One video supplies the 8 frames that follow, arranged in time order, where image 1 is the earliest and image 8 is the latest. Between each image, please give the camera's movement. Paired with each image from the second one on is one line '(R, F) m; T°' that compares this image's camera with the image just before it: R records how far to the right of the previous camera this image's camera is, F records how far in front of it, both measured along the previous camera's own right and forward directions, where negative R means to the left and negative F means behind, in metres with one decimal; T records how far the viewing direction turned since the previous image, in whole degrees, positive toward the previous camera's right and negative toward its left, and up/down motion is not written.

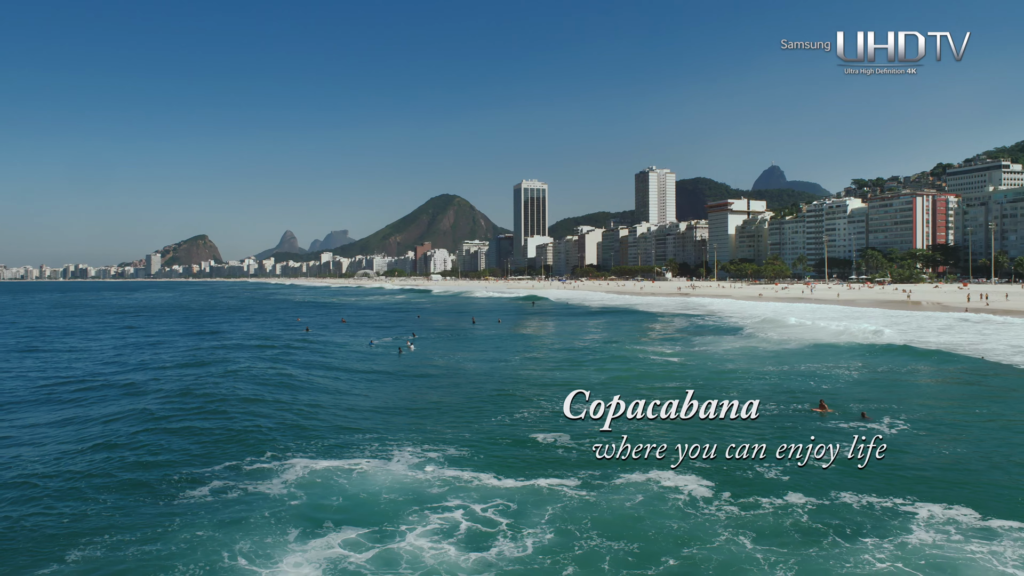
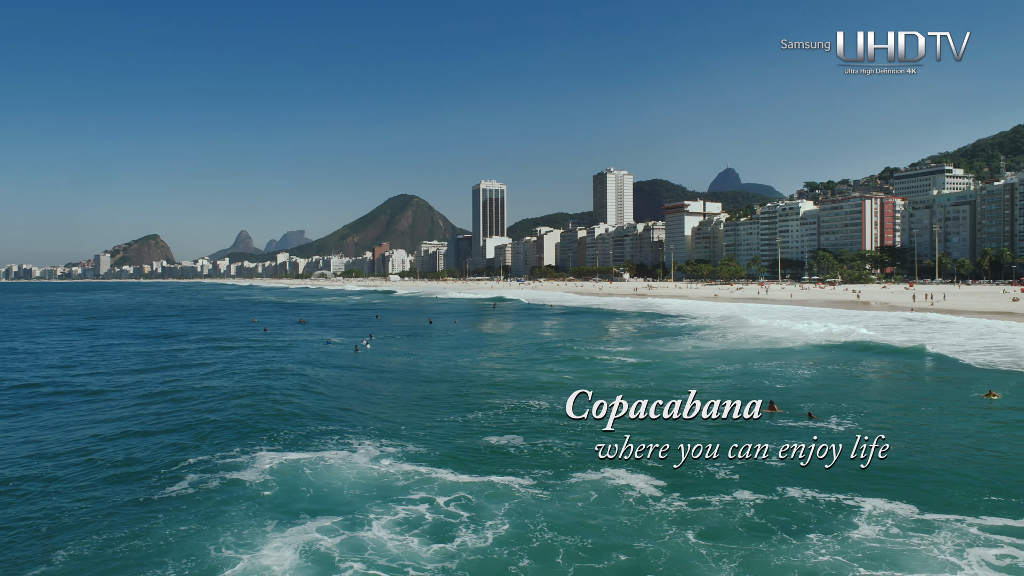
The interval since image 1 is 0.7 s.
(0.0, -0.6) m; +3°
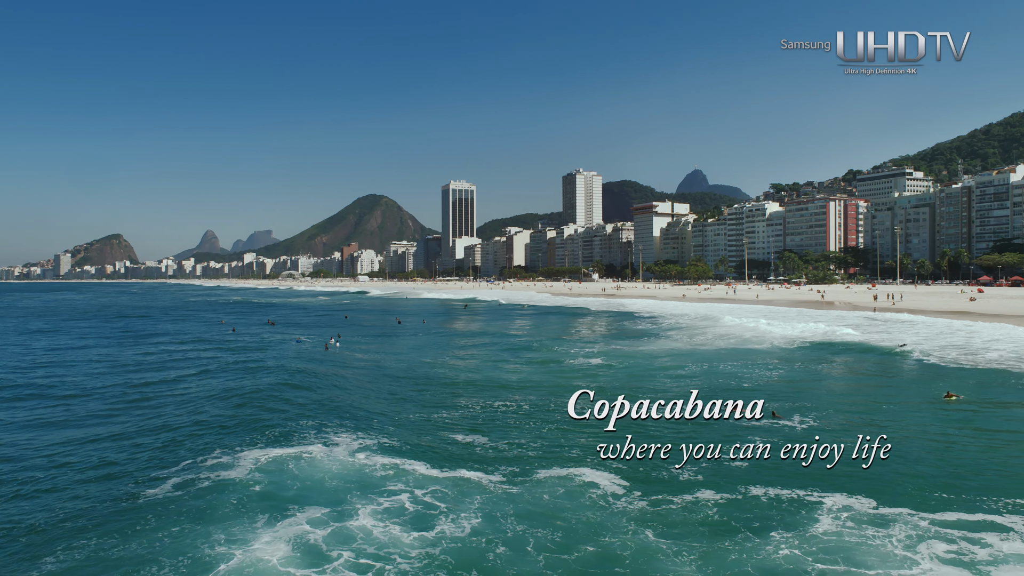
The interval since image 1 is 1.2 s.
(+0.1, -0.4) m; +2°
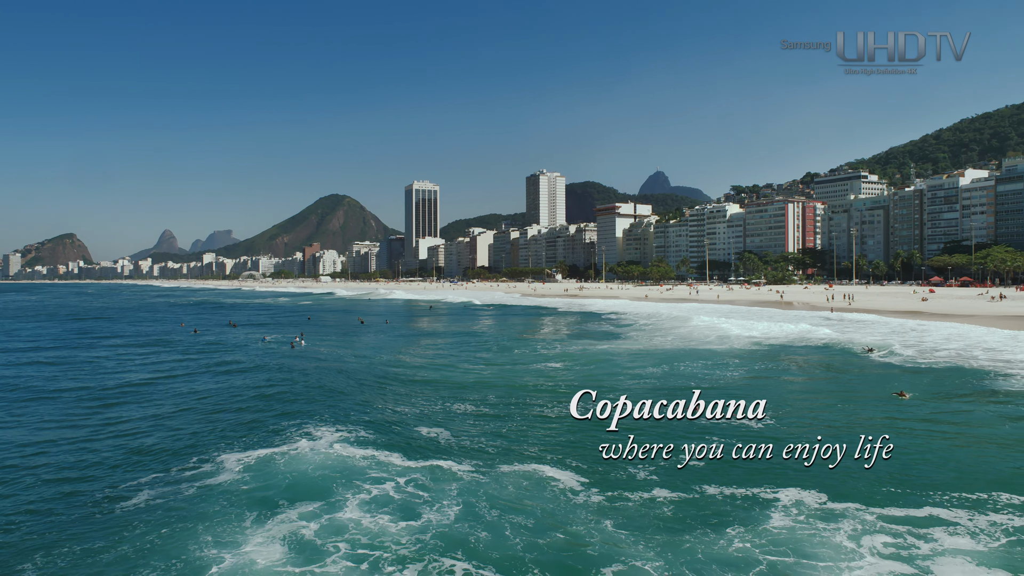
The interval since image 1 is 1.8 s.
(0.0, -0.3) m; +3°
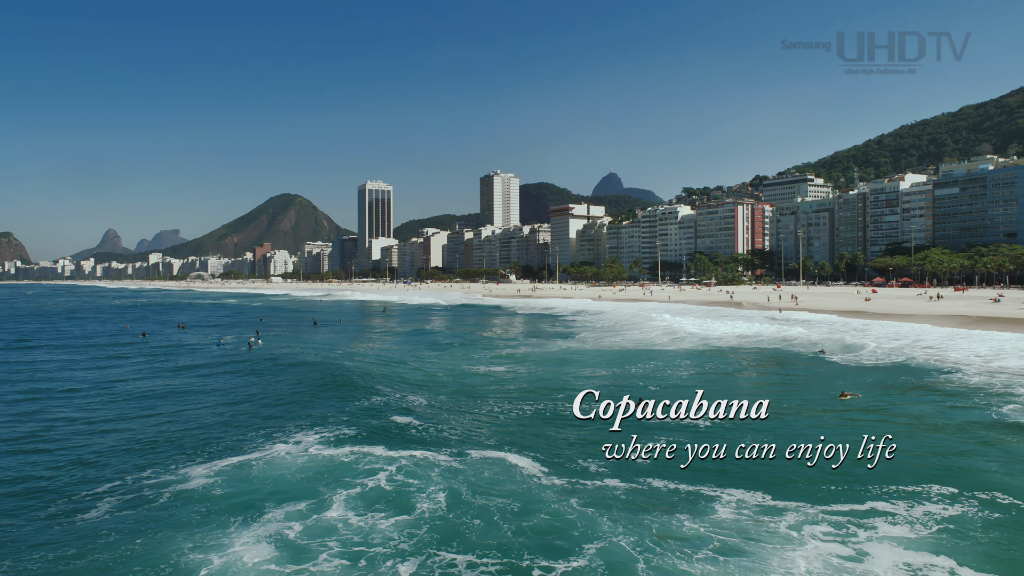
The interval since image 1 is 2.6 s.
(-0.2, -0.6) m; +3°
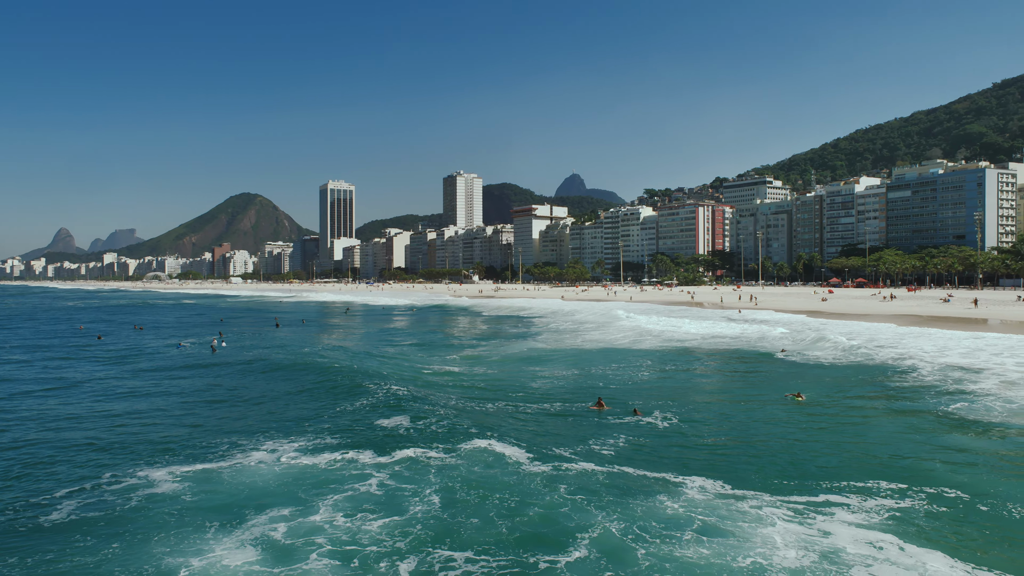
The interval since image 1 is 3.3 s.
(-0.1, -0.3) m; +3°
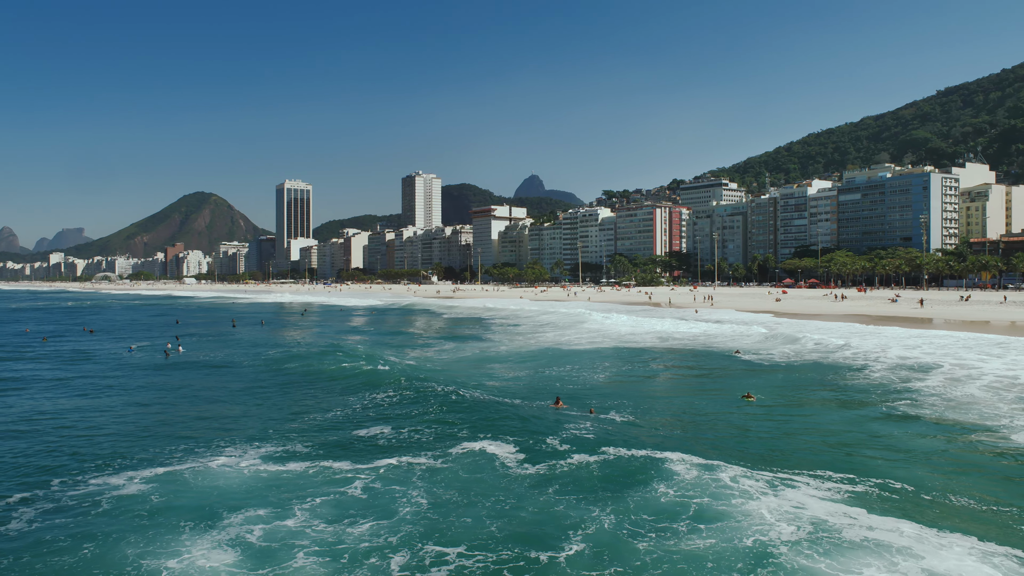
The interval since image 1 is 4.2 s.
(-0.1, -0.2) m; +3°
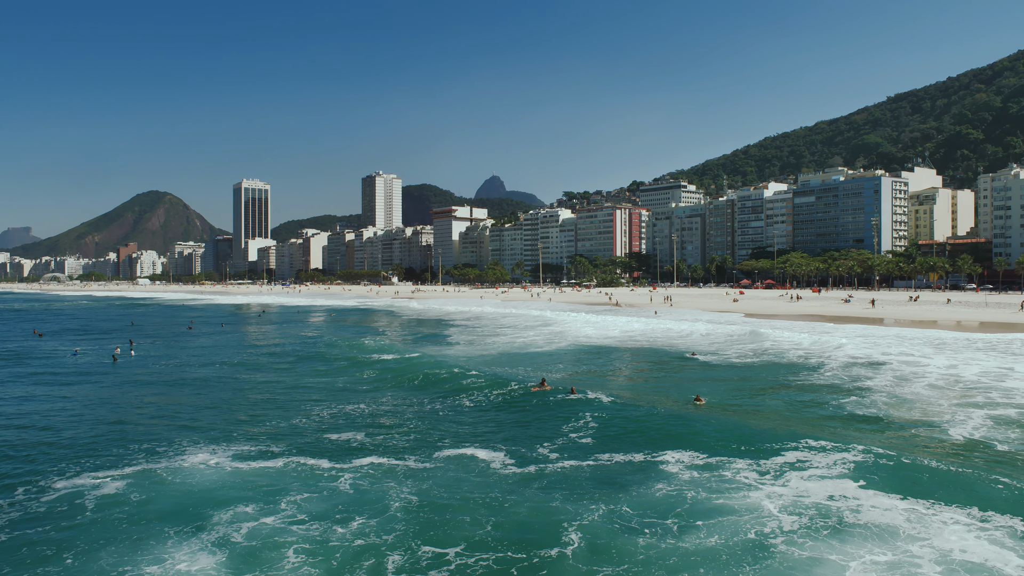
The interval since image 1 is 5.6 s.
(-0.1, -0.2) m; +3°
